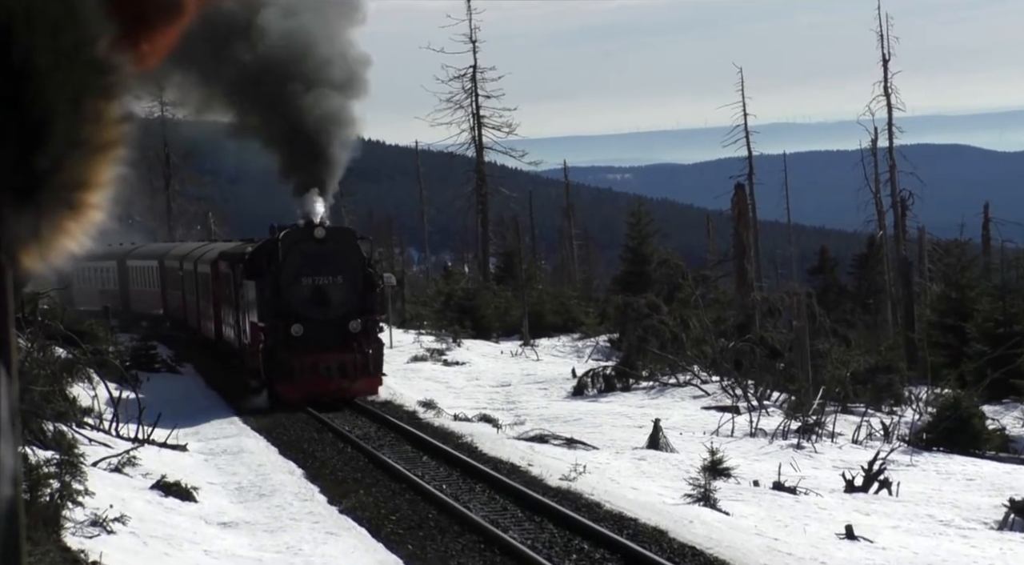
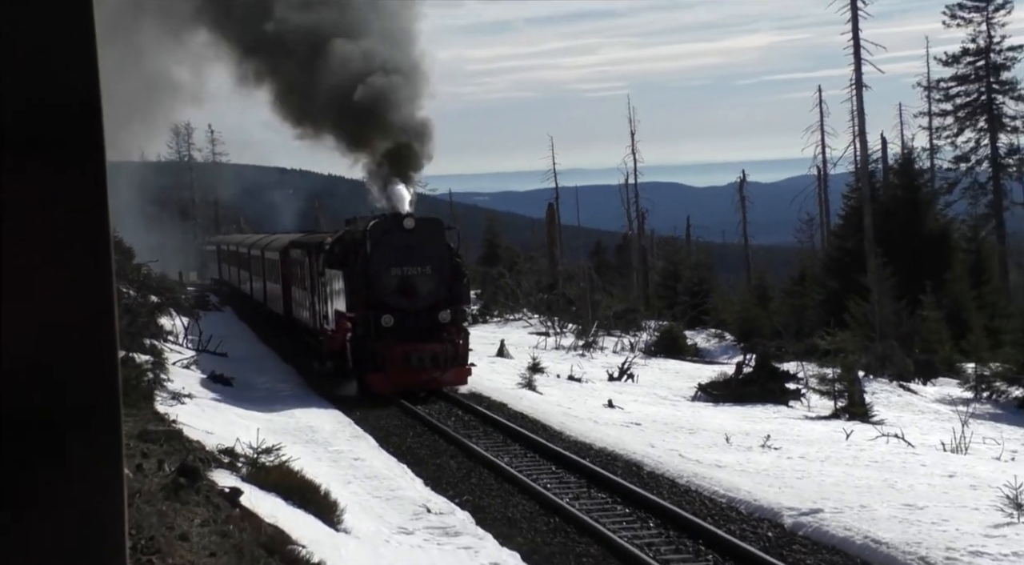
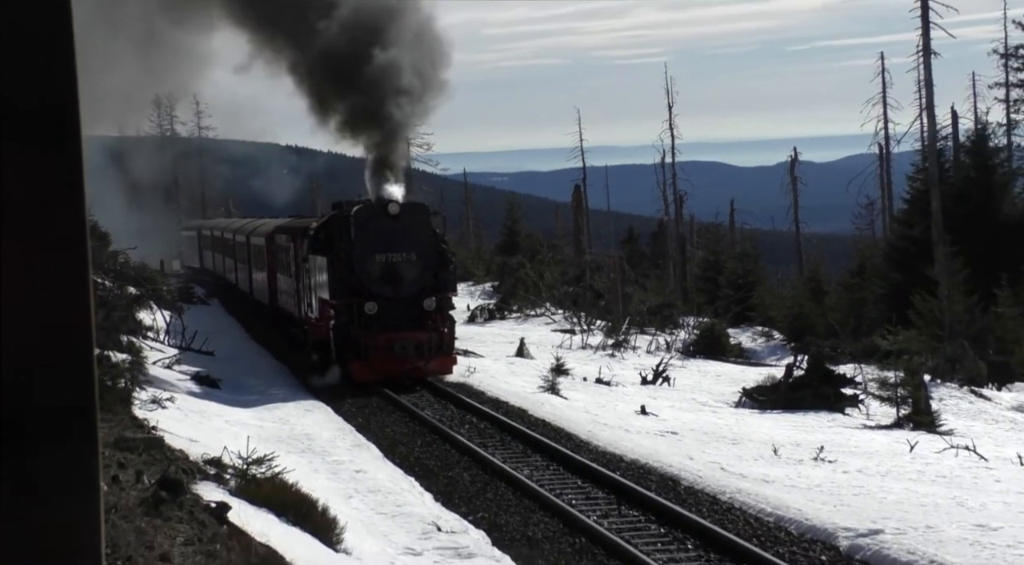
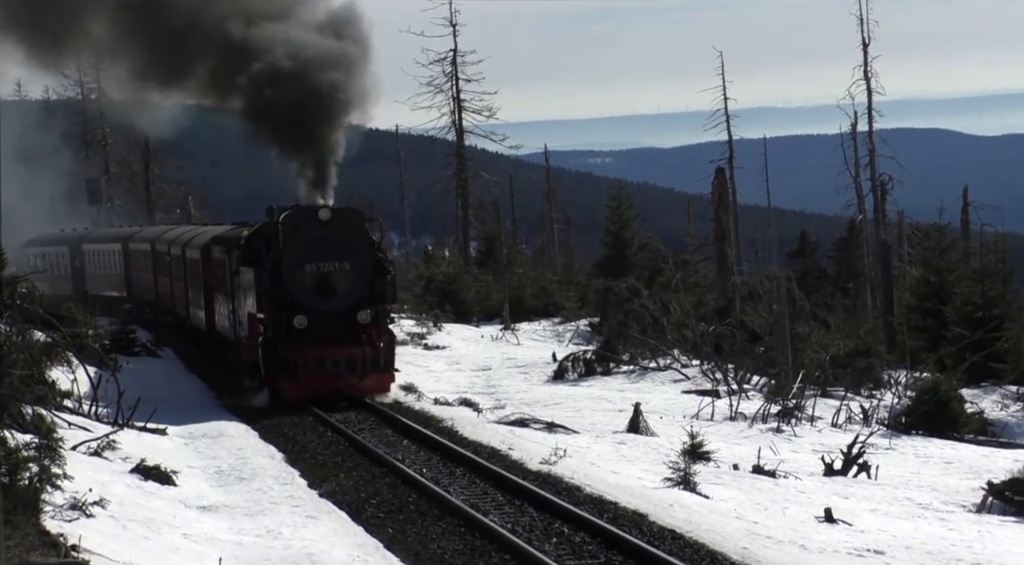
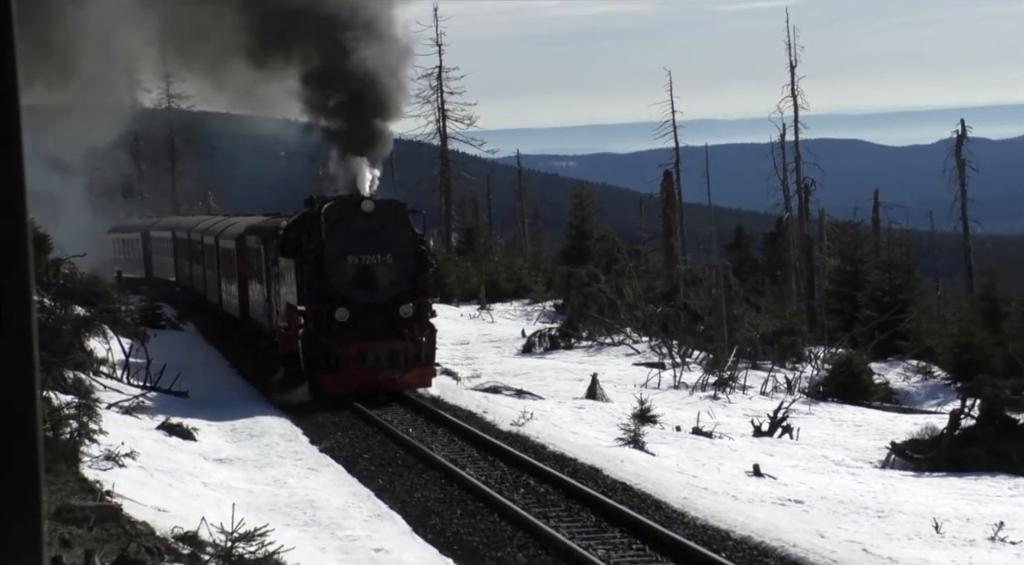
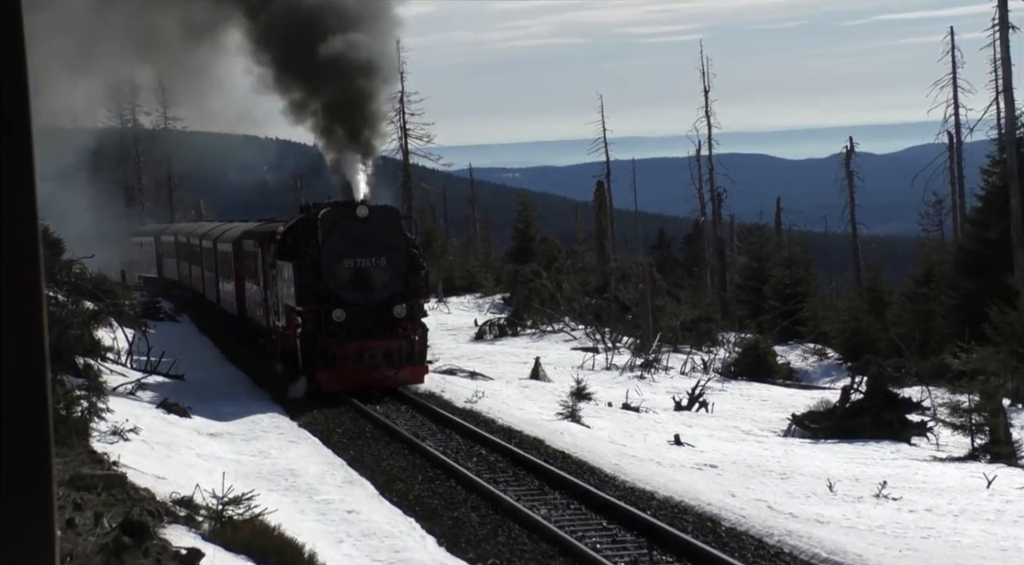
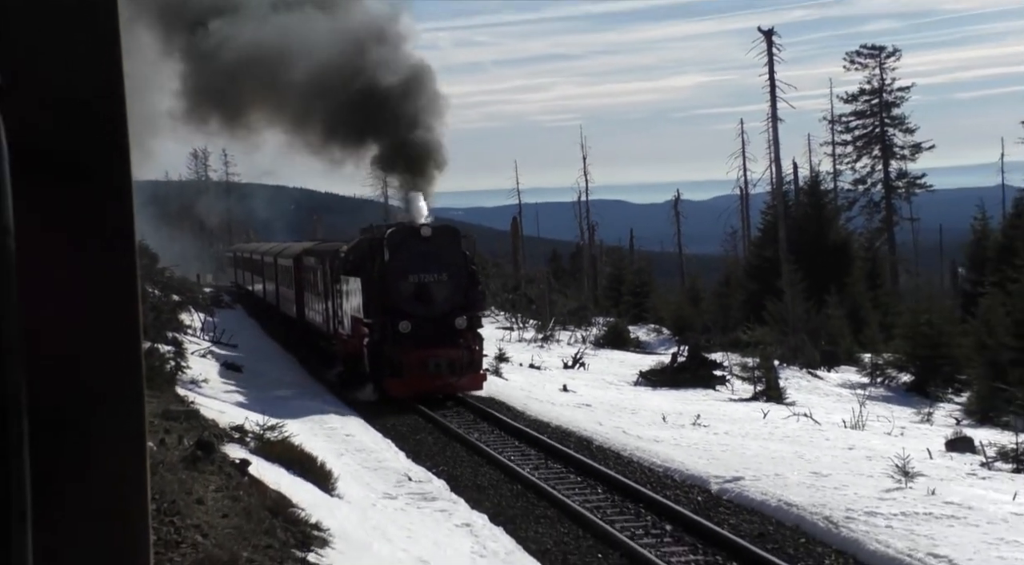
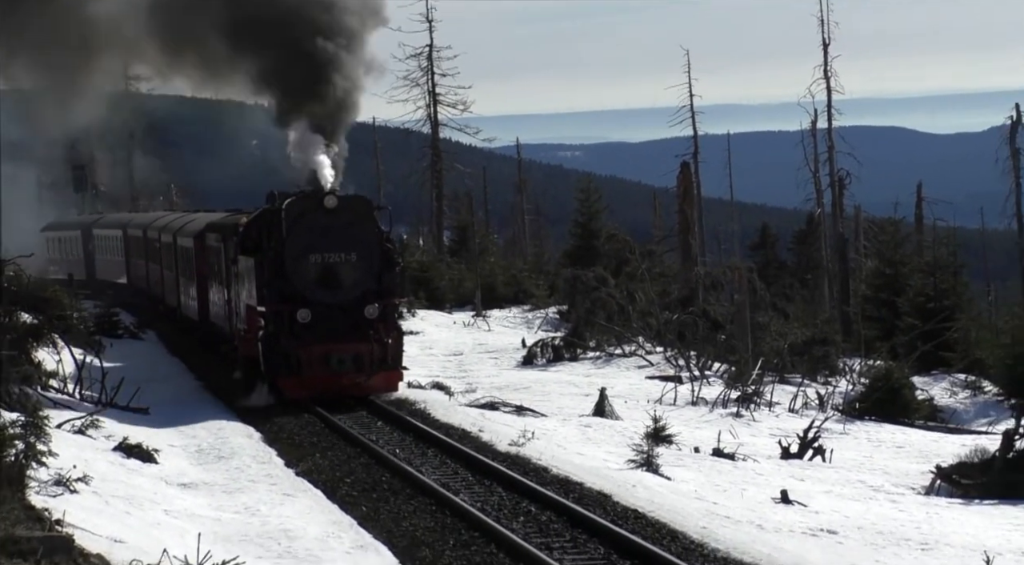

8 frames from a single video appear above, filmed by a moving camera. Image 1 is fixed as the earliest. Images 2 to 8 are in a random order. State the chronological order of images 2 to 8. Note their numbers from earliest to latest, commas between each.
4, 8, 5, 6, 3, 2, 7
